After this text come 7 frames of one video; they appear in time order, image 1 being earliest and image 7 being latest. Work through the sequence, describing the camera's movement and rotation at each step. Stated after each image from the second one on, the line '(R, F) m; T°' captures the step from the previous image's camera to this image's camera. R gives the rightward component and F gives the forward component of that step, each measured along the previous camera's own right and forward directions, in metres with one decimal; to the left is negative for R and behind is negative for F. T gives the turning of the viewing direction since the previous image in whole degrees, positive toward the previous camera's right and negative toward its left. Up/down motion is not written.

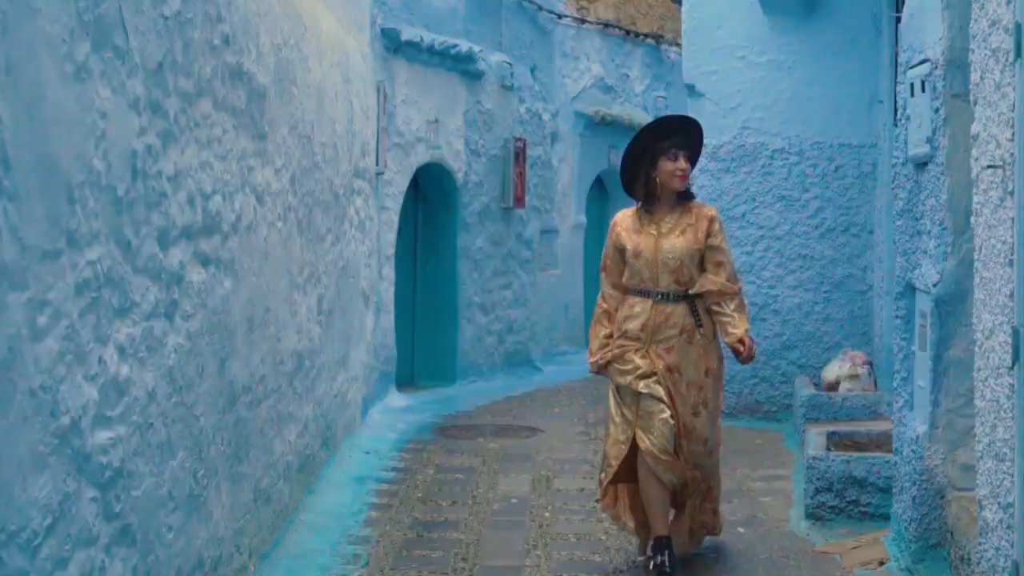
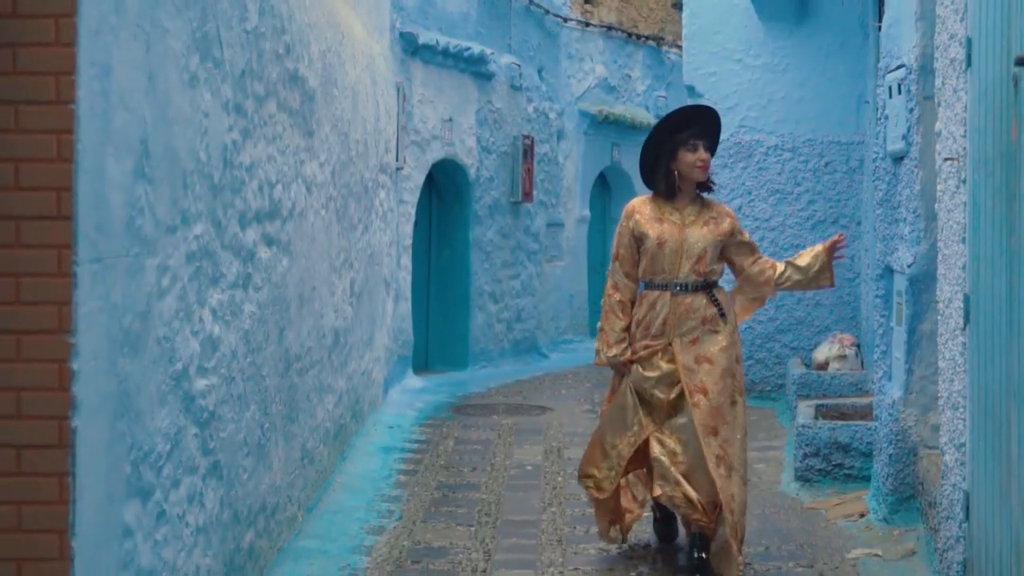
(-0.1, -0.7) m; 0°
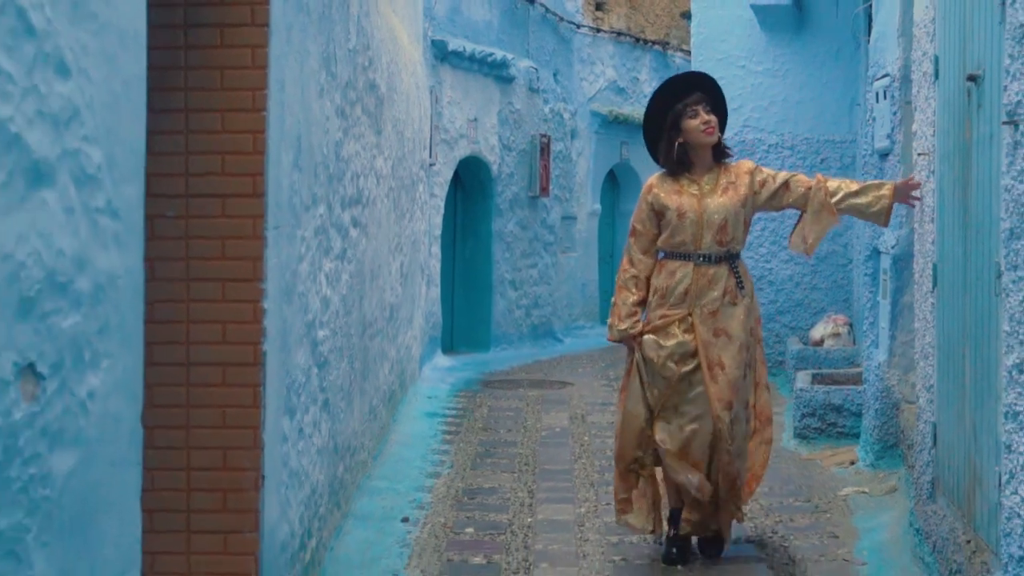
(-0.2, -1.0) m; 0°
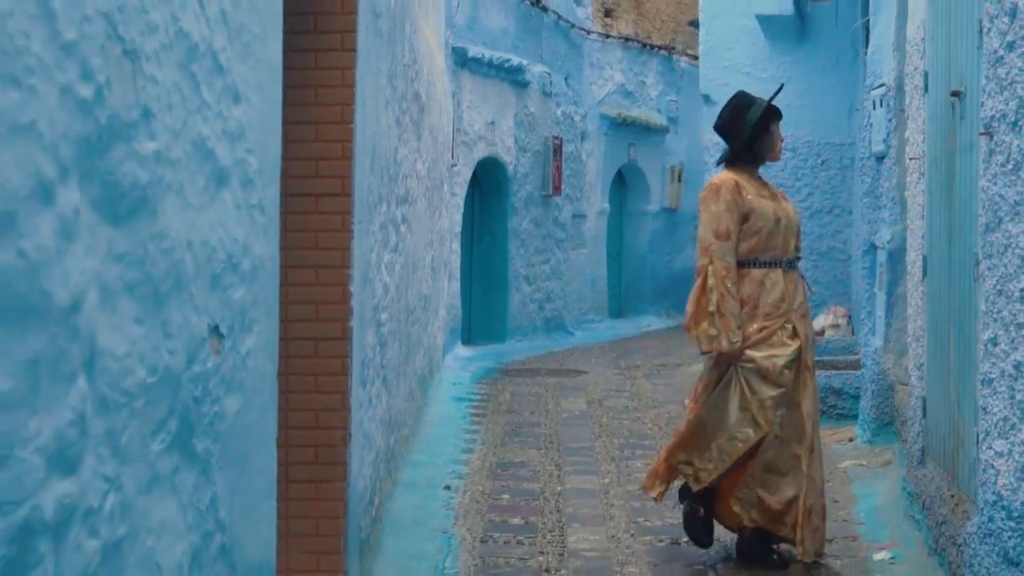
(-0.2, -0.7) m; 0°
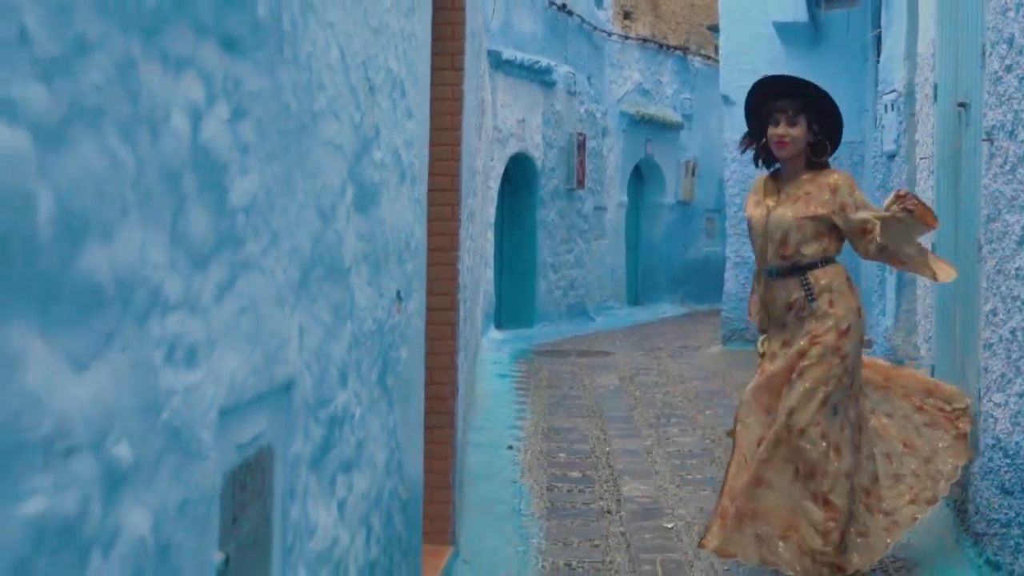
(-0.3, -0.9) m; 0°
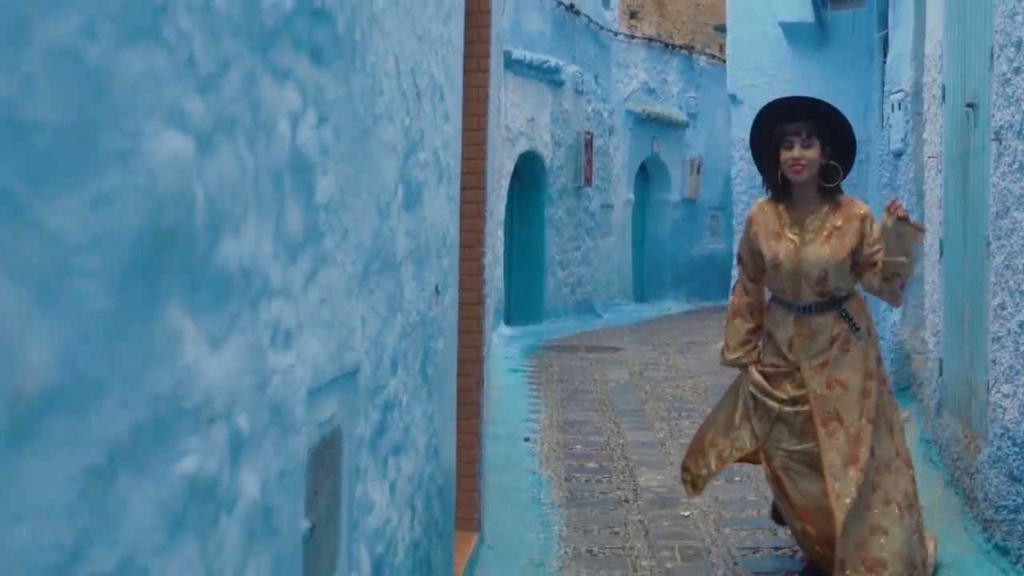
(-0.1, -0.2) m; 0°
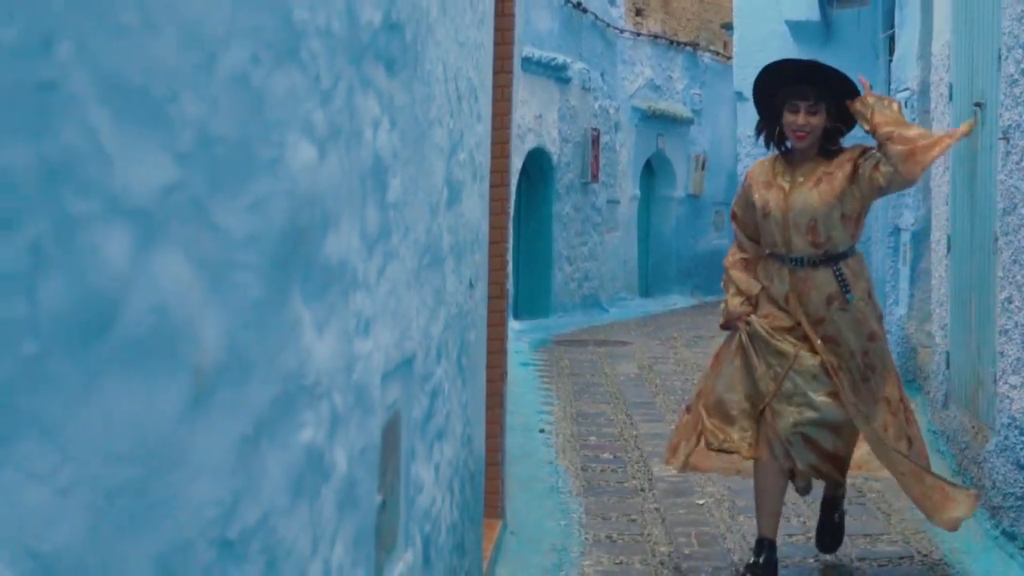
(-0.1, -0.2) m; 0°
